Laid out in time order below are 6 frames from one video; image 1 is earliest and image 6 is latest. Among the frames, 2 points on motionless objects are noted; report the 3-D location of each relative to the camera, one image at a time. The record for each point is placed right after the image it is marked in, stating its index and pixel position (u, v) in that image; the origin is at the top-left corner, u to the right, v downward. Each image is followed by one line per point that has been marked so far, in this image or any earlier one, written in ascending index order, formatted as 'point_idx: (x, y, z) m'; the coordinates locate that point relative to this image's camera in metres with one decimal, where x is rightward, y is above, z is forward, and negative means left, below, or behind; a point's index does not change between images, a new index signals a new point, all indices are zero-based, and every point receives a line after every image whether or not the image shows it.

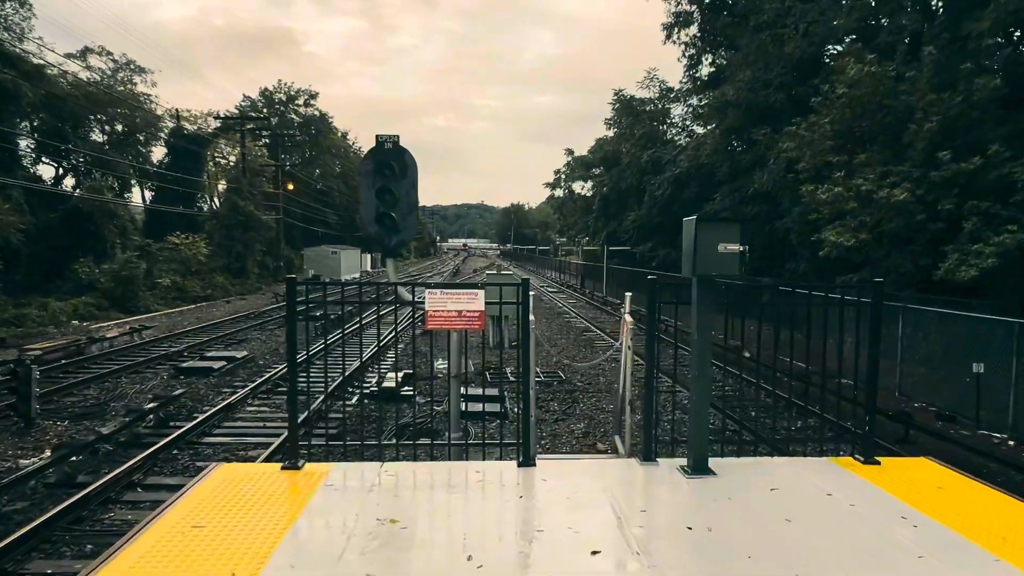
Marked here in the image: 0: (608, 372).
0: (+2.0, -1.7, +13.1) m
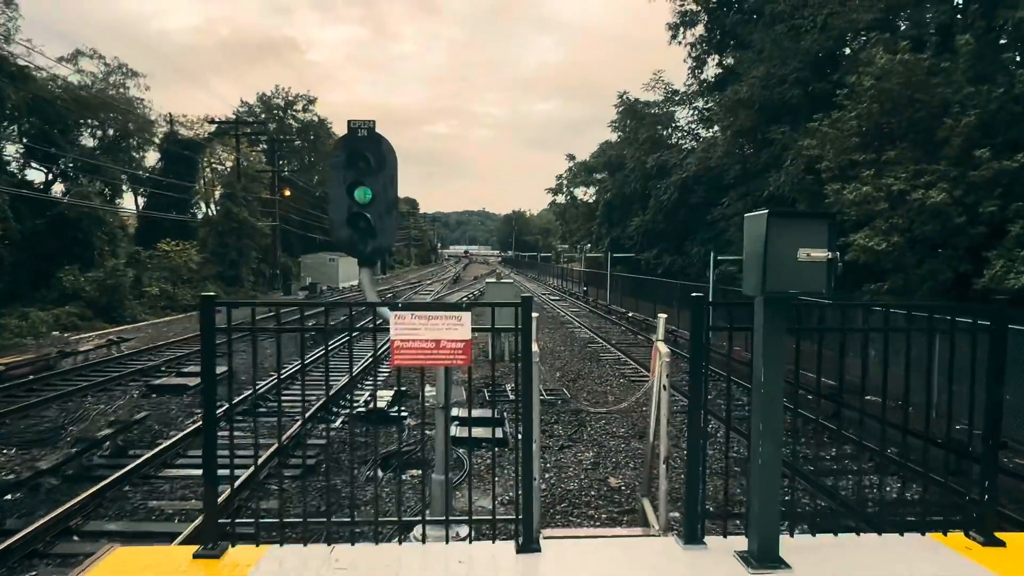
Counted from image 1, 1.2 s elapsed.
0: (+2.0, -1.9, +12.1) m
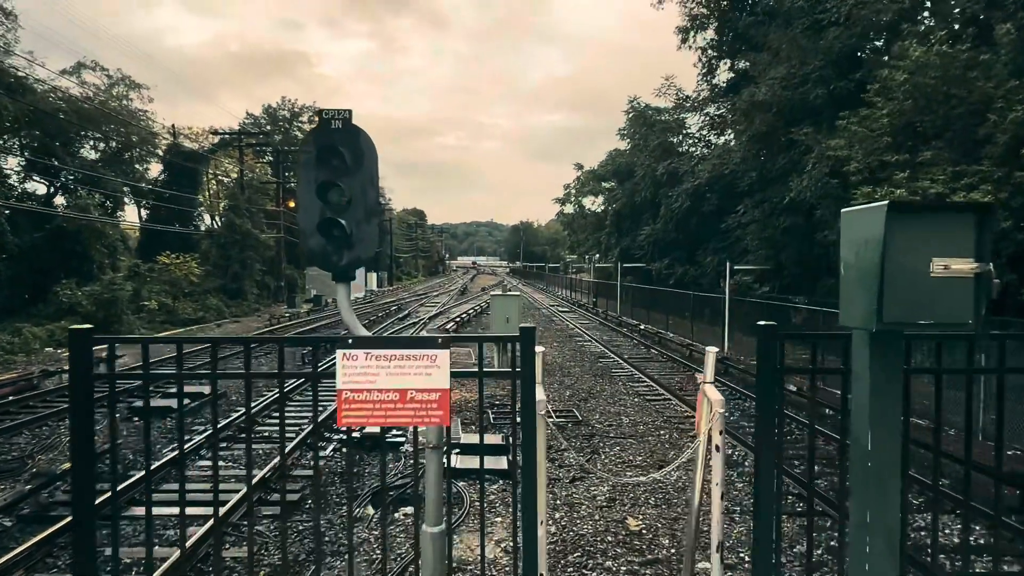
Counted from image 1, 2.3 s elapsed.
0: (+2.1, -2.2, +11.2) m
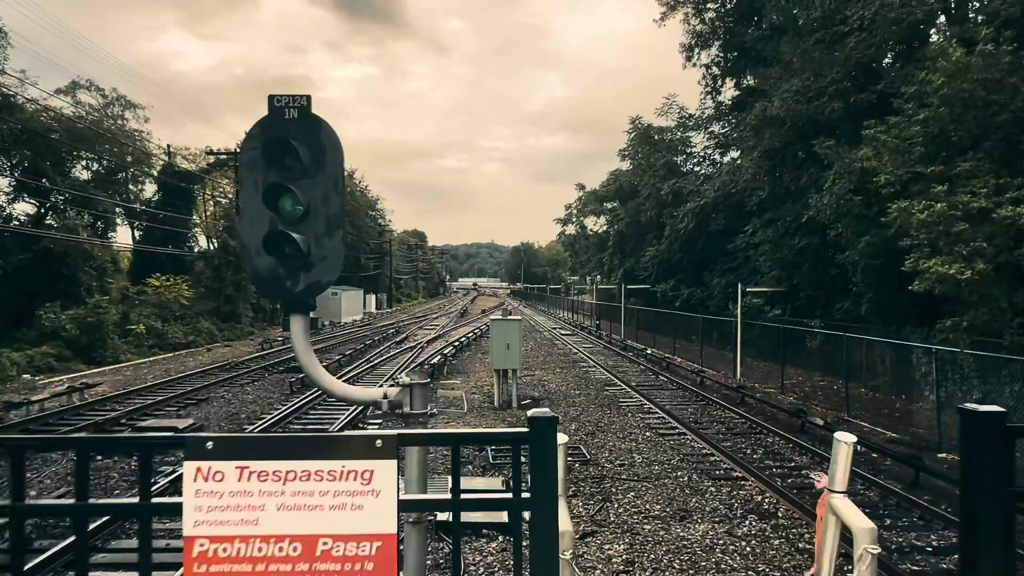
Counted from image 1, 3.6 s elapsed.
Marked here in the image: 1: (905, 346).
0: (+2.1, -2.5, +10.2) m
1: (+7.6, -1.1, +12.5) m
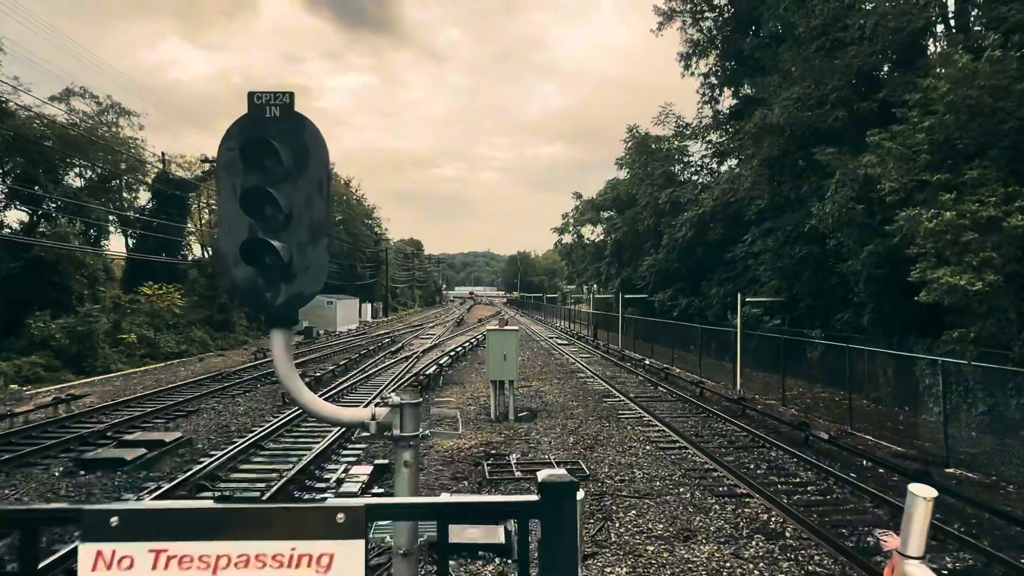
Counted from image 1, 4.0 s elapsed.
0: (+2.1, -2.7, +9.9) m
1: (+7.6, -1.3, +12.3) m
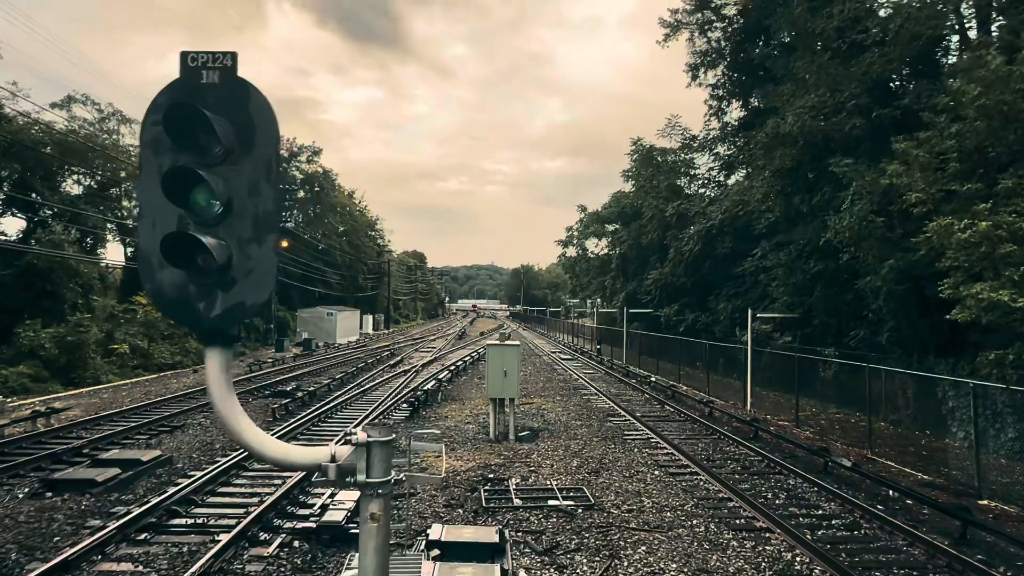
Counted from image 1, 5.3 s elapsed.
0: (+2.1, -2.9, +9.2) m
1: (+7.6, -1.6, +11.6) m
